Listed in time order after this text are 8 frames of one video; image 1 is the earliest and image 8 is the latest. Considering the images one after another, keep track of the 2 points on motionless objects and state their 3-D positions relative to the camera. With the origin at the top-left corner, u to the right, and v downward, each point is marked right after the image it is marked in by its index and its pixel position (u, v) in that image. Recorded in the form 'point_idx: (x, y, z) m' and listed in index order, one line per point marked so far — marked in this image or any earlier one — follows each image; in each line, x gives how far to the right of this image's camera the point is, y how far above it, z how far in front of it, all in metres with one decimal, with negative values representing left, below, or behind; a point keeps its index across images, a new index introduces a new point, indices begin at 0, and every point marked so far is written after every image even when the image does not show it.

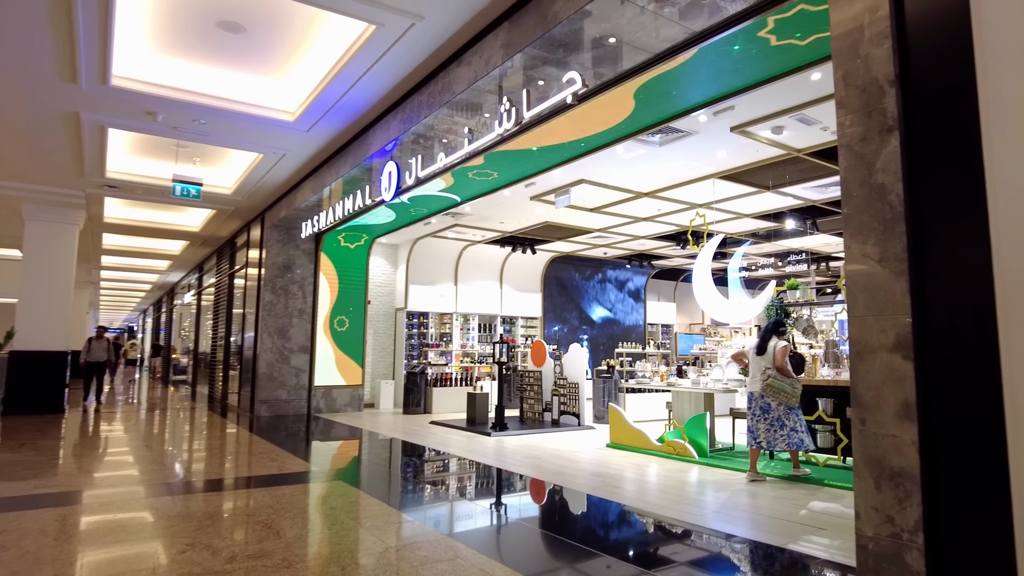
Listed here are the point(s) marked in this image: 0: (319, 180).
0: (-2.7, +1.5, +9.0) m
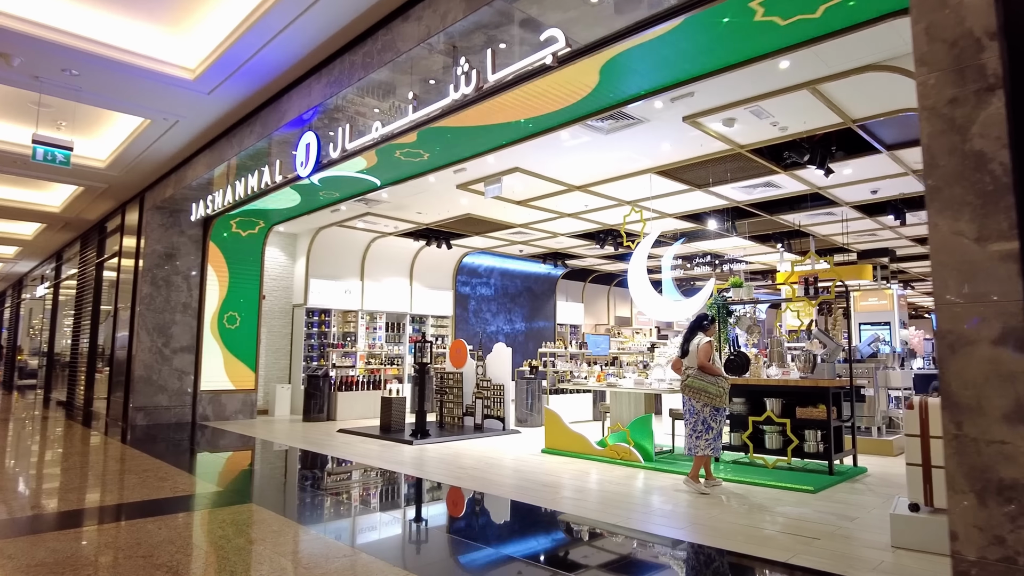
0: (-3.6, +1.6, +7.8) m
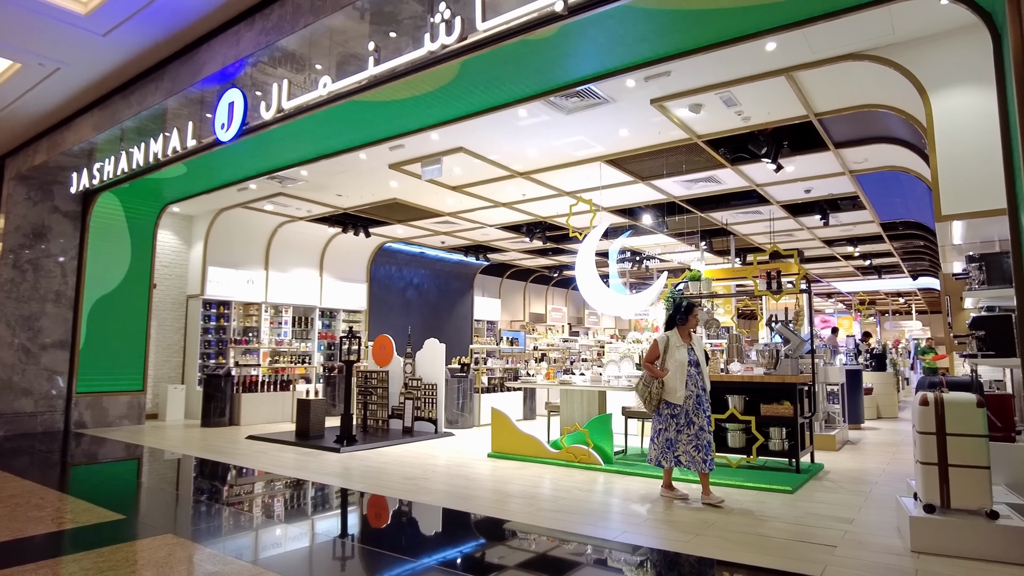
0: (-4.1, +1.8, +6.6) m
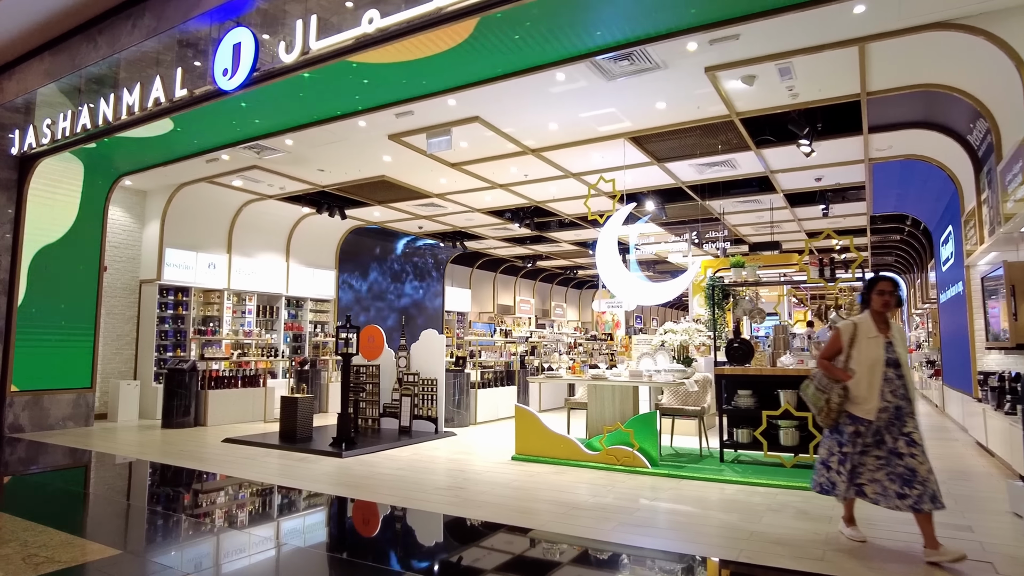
0: (-3.8, +2.0, +5.5) m
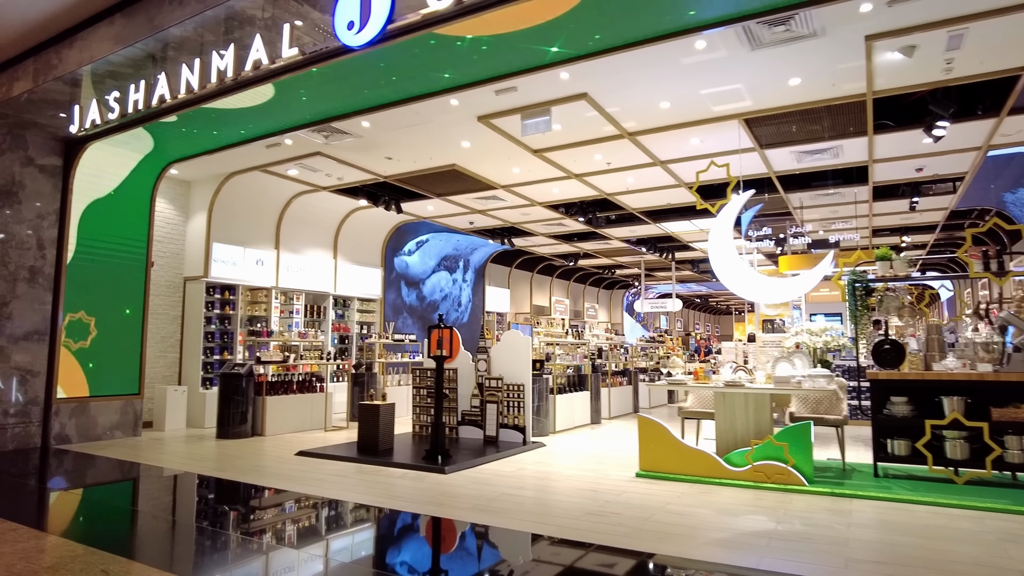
0: (-2.8, +2.0, +4.9) m
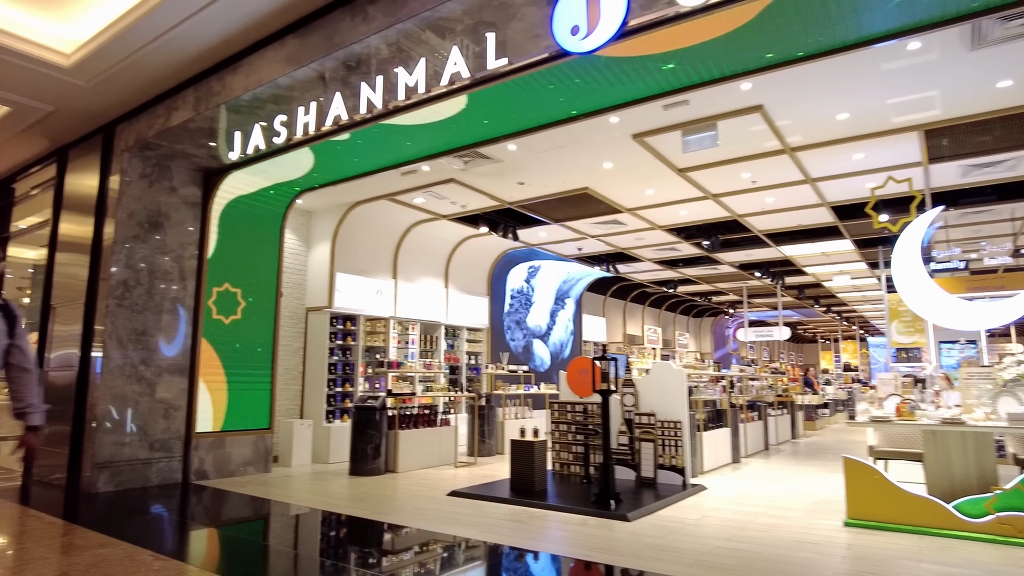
0: (-1.4, +1.8, +4.7) m
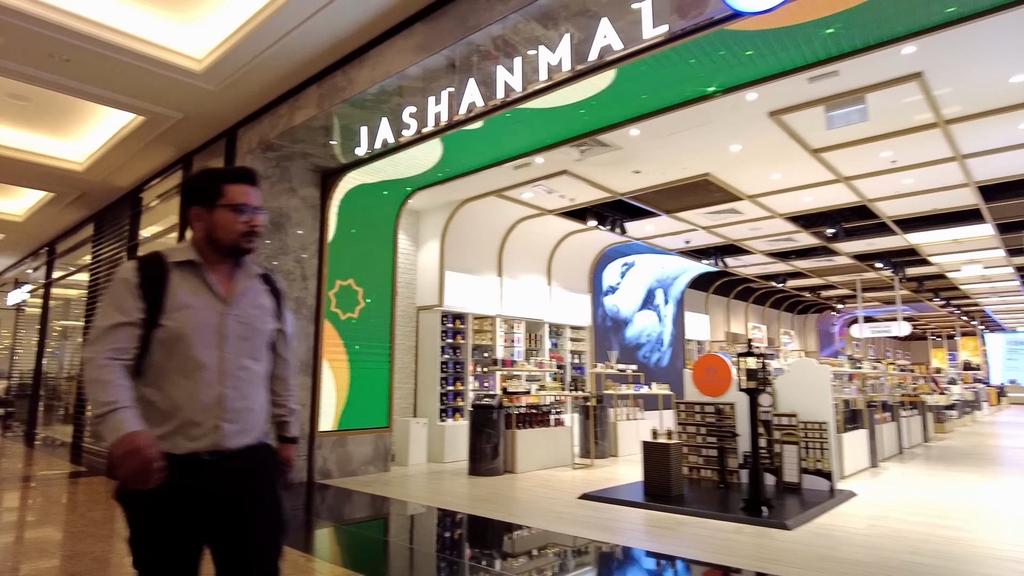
0: (-0.4, +1.8, +4.6) m
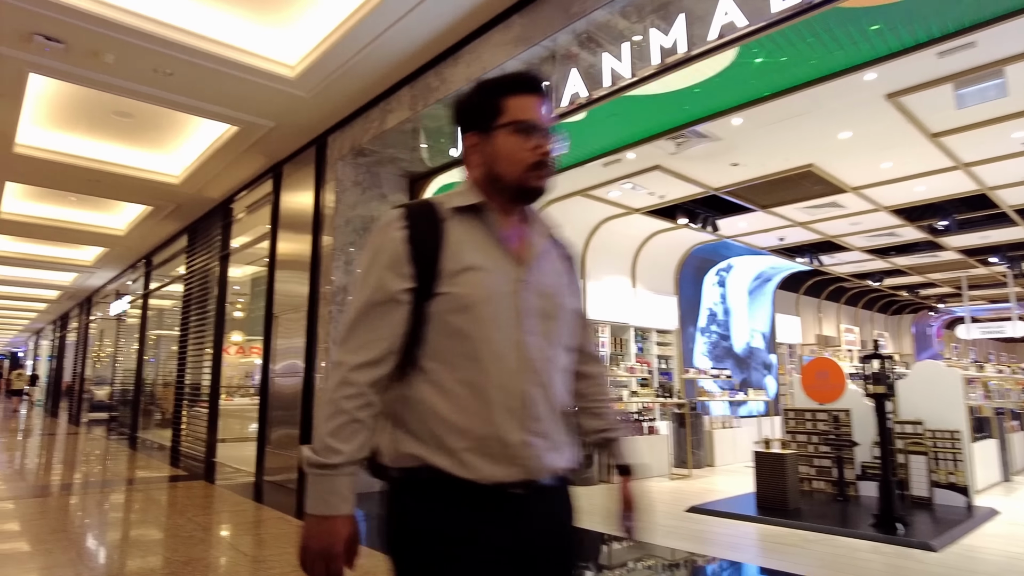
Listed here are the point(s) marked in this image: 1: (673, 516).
0: (+0.3, +1.8, +4.4) m
1: (+1.4, -2.0, +5.6) m
